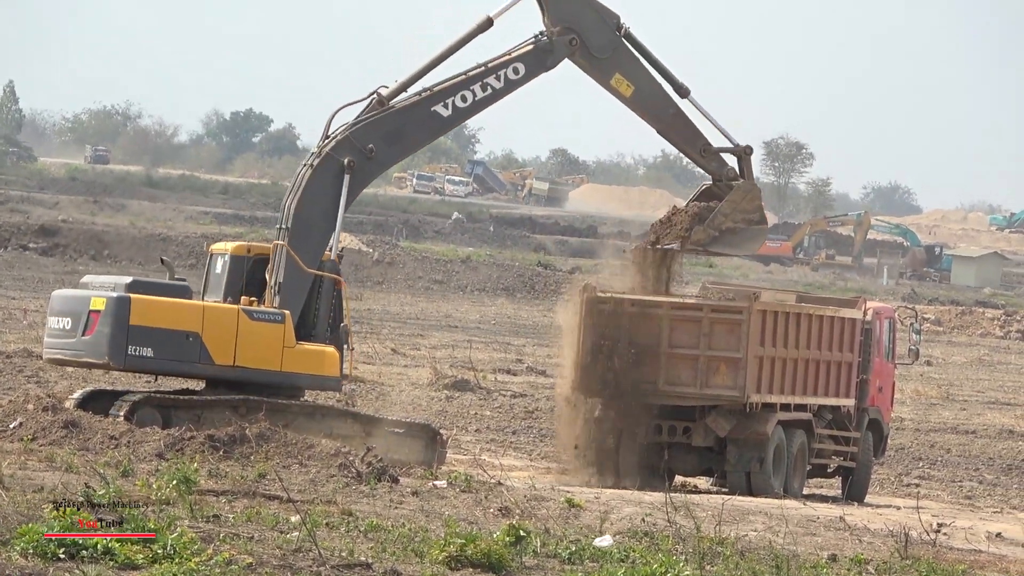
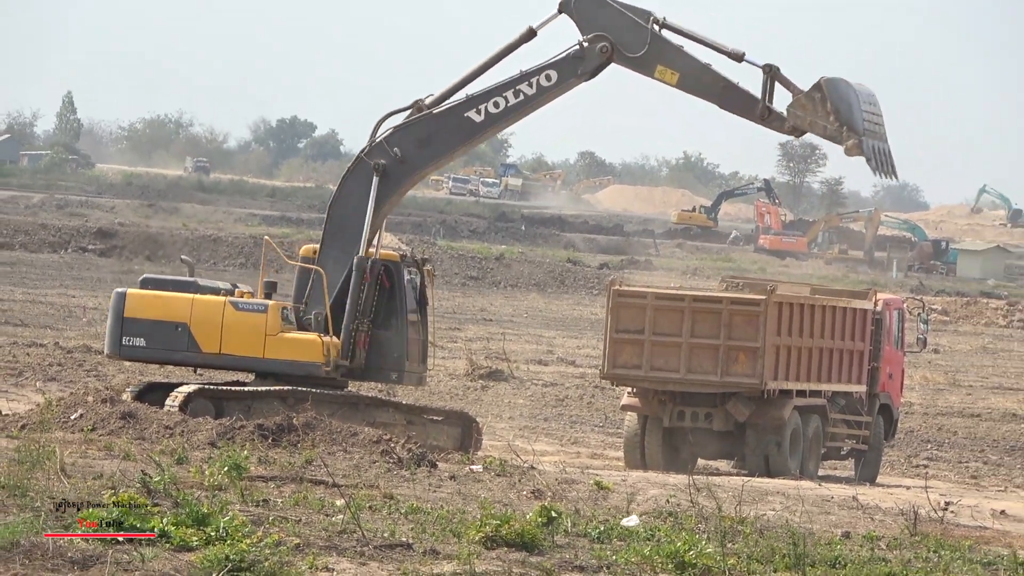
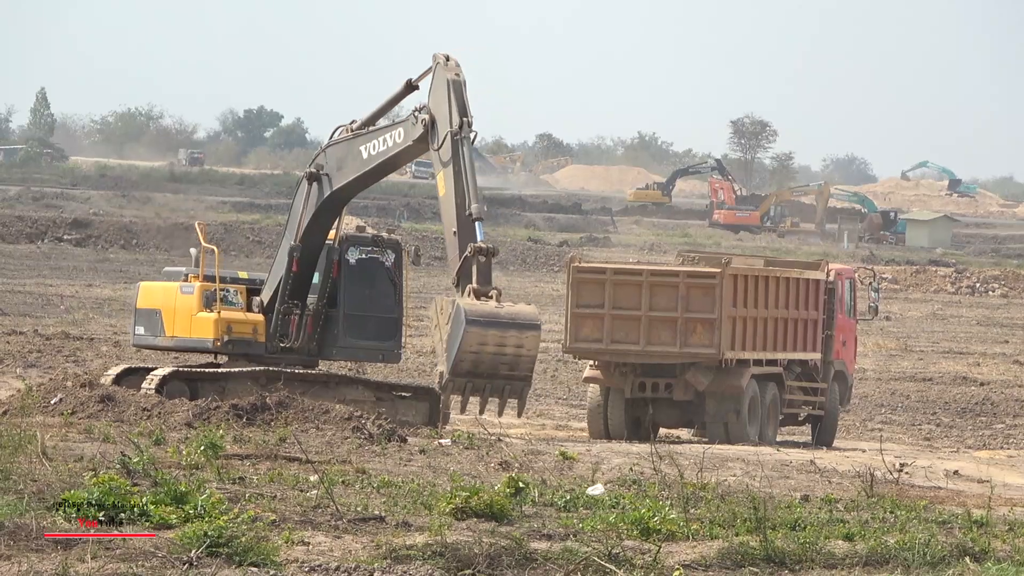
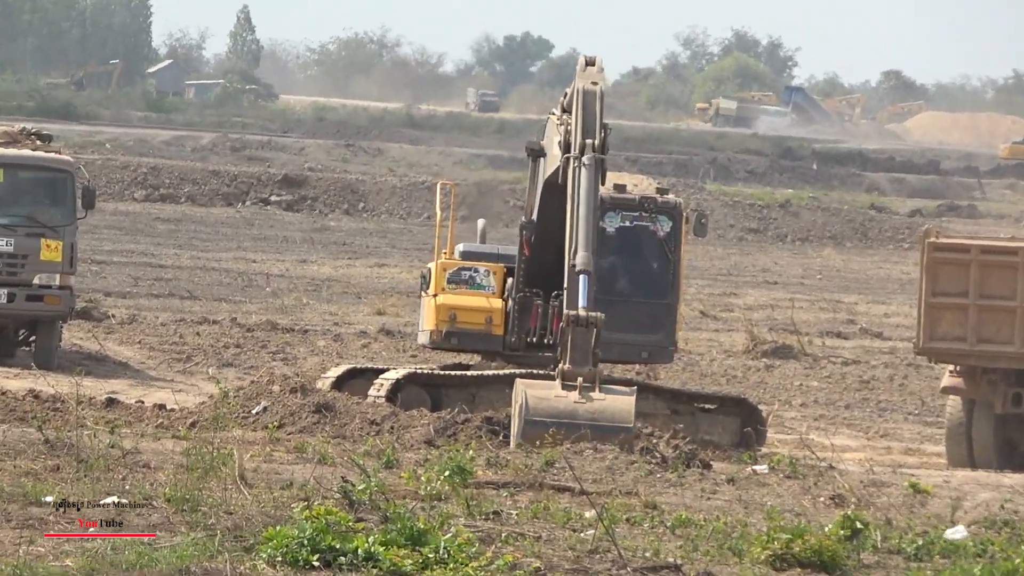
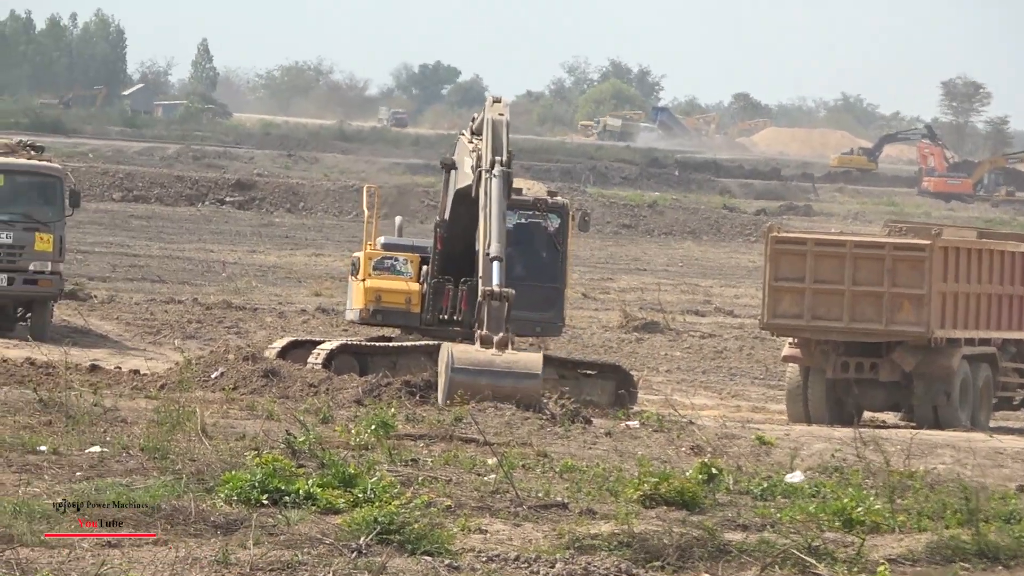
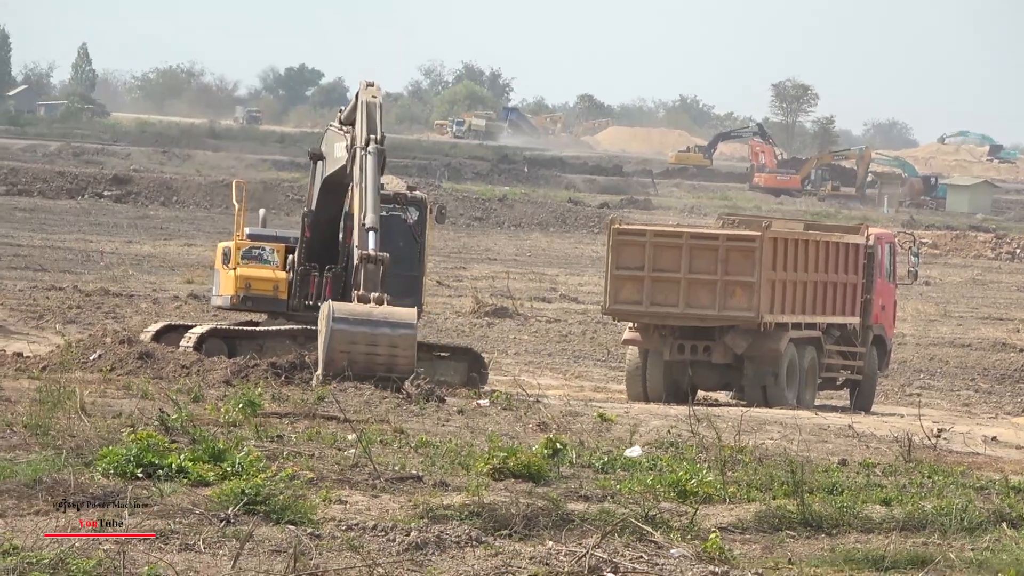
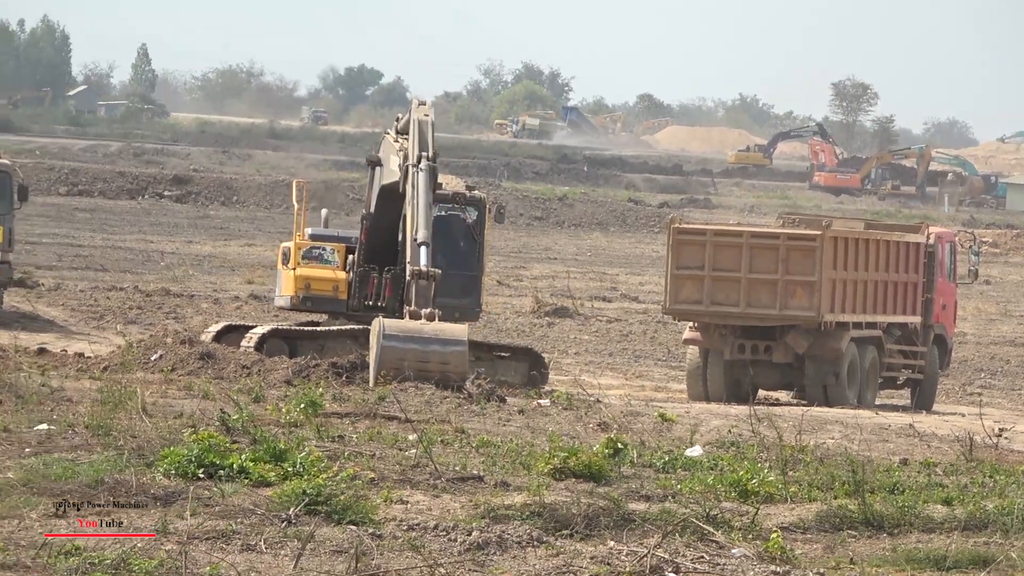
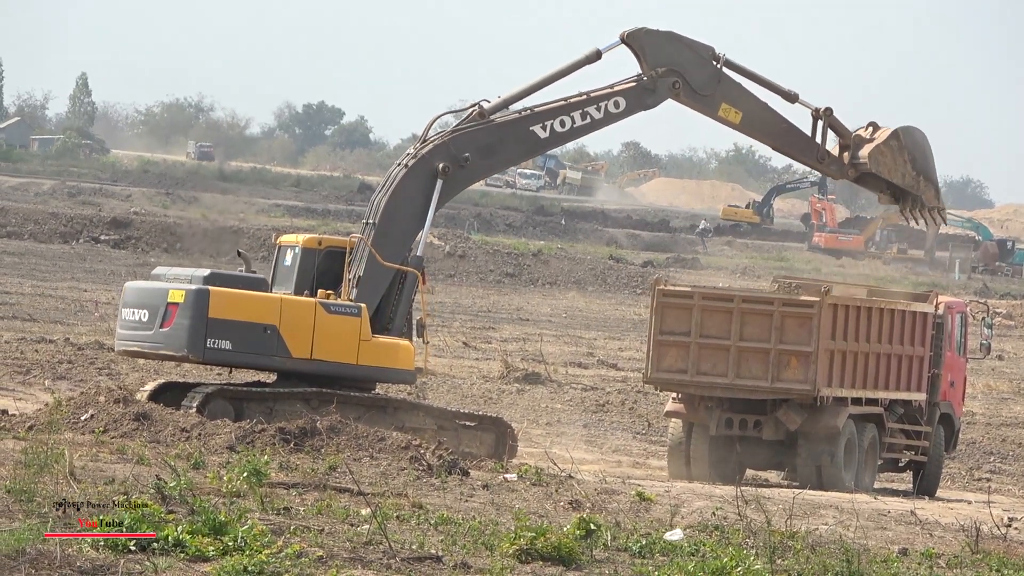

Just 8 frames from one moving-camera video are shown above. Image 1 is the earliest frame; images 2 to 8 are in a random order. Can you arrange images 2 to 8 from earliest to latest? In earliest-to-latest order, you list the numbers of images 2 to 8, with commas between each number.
8, 2, 3, 6, 7, 5, 4
